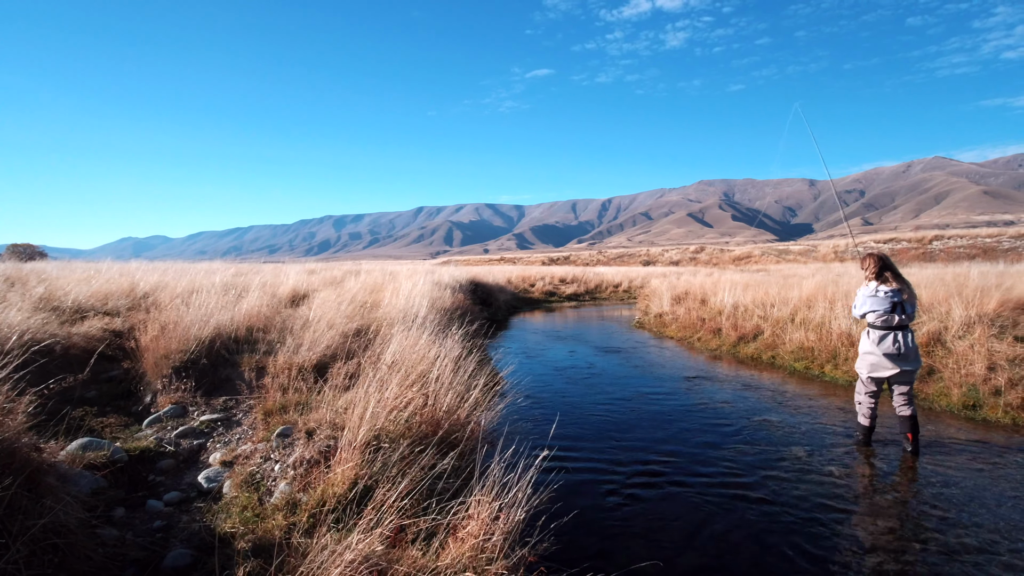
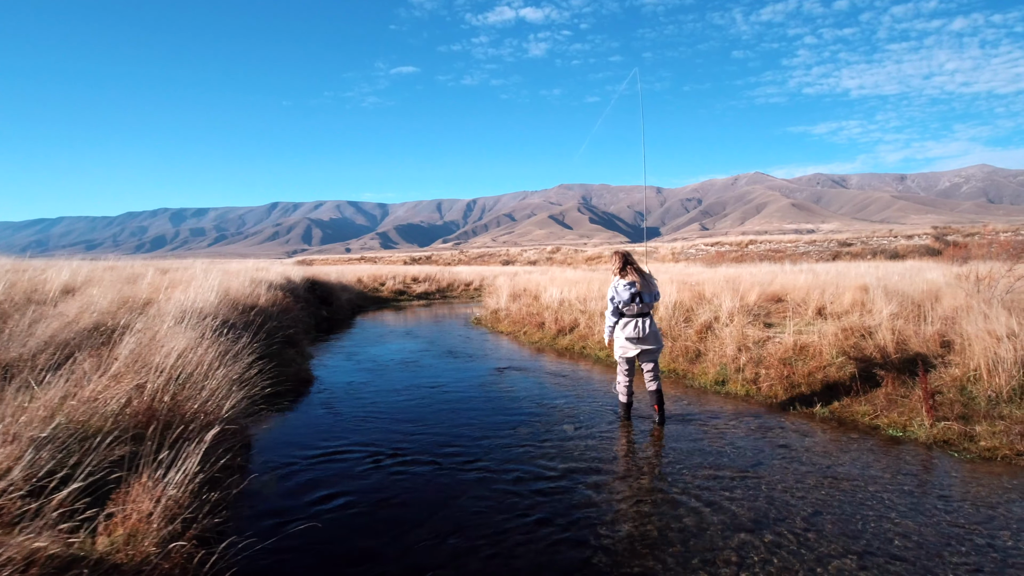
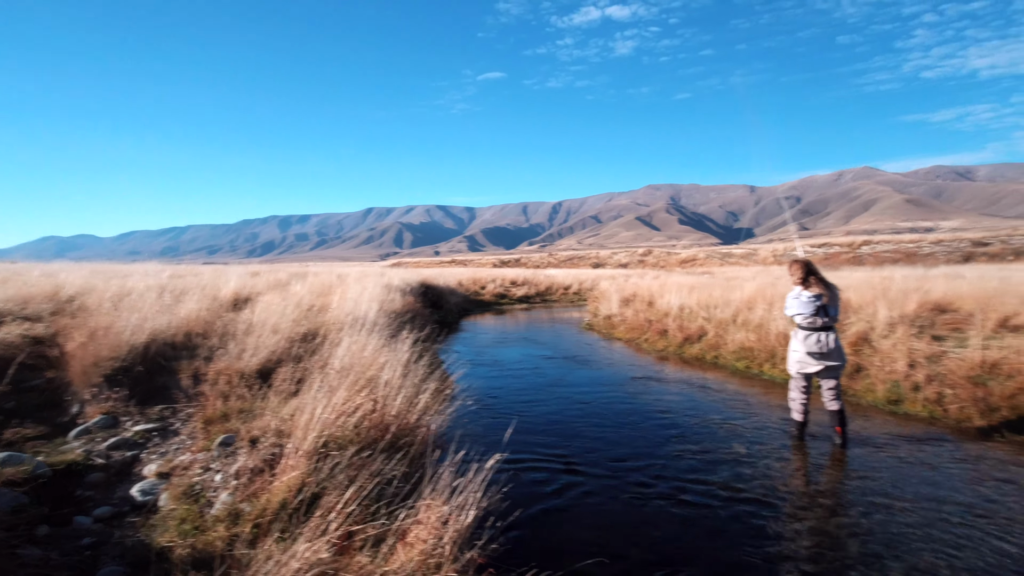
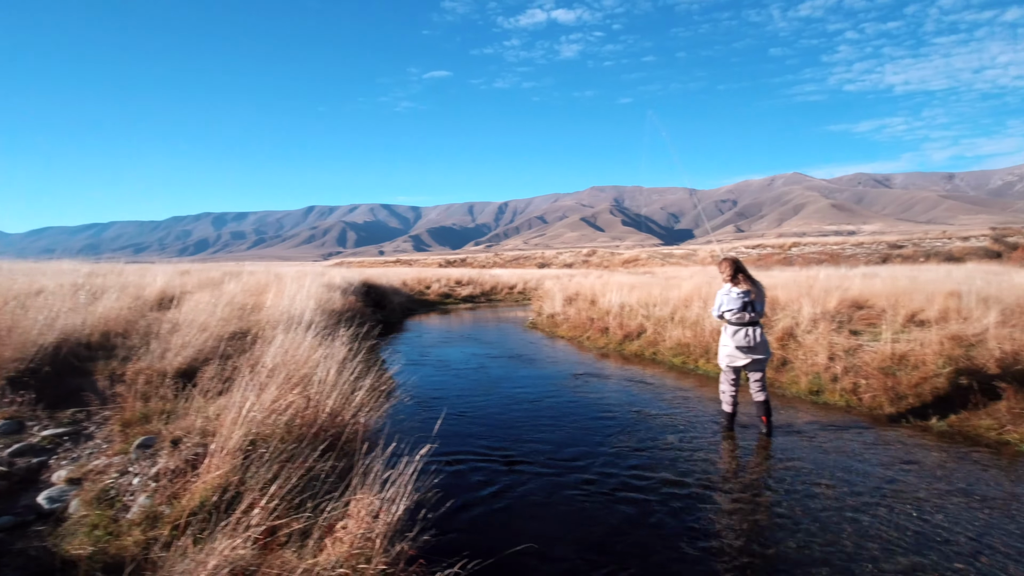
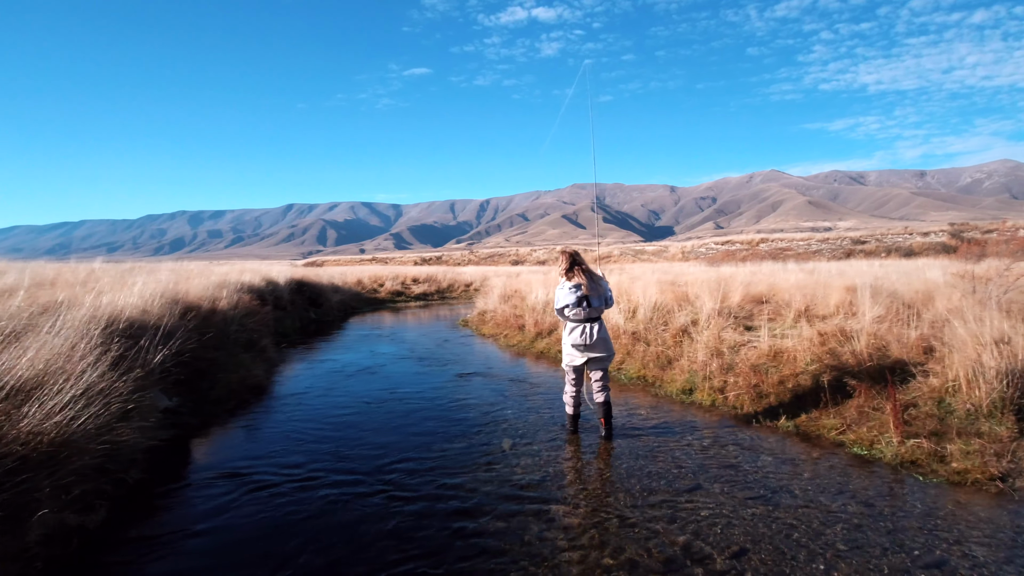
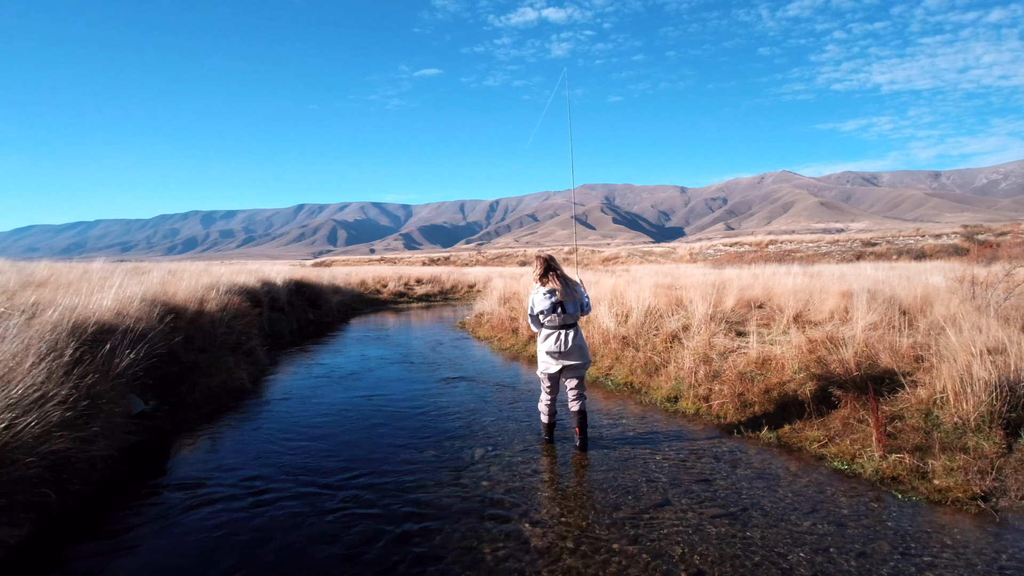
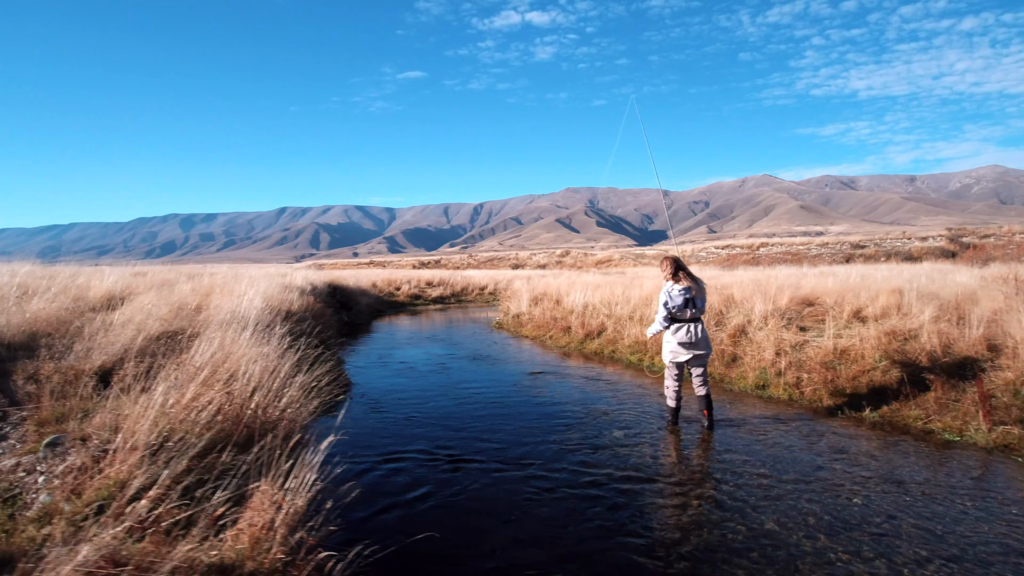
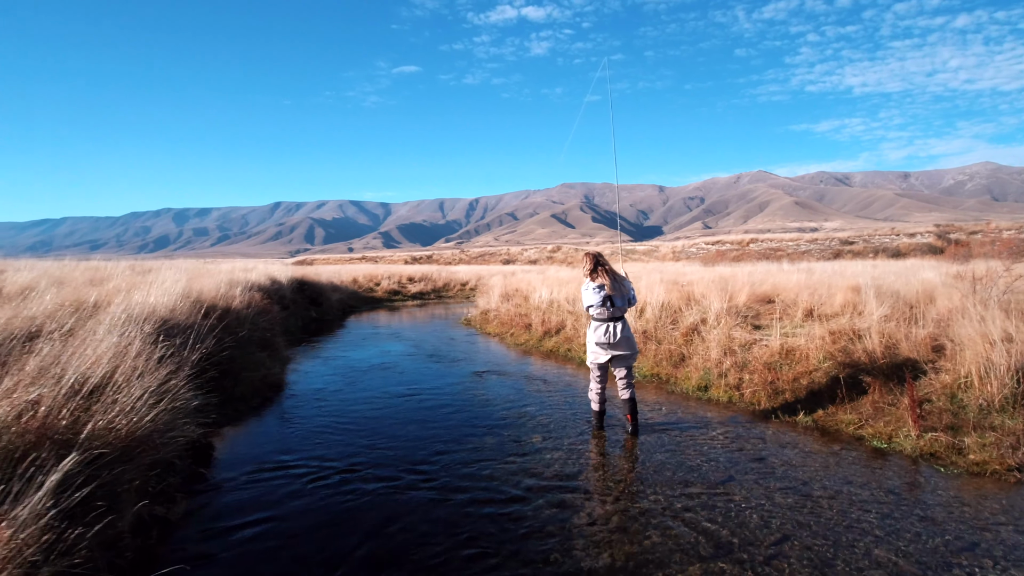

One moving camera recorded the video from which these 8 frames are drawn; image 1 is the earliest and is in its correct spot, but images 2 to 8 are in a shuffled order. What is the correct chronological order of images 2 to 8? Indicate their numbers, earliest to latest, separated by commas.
3, 4, 7, 2, 8, 5, 6
